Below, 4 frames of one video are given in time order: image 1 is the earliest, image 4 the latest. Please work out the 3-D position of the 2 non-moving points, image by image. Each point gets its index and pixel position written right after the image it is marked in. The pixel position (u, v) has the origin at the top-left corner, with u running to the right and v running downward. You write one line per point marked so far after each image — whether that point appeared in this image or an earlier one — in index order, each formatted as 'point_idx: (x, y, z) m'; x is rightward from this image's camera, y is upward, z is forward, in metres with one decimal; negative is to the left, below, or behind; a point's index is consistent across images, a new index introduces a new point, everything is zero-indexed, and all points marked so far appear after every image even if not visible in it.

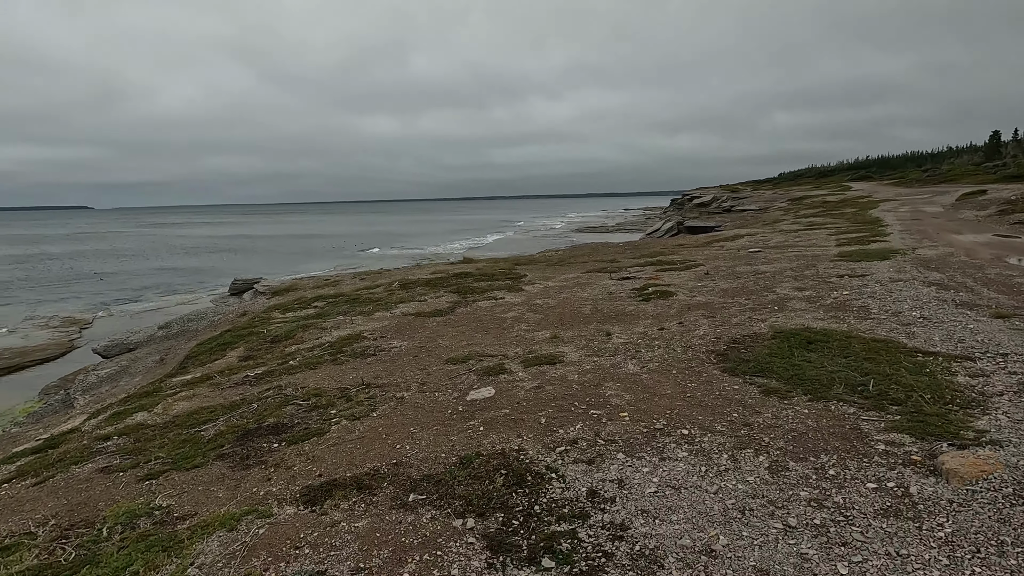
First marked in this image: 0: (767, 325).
0: (+5.4, -0.8, +11.4) m
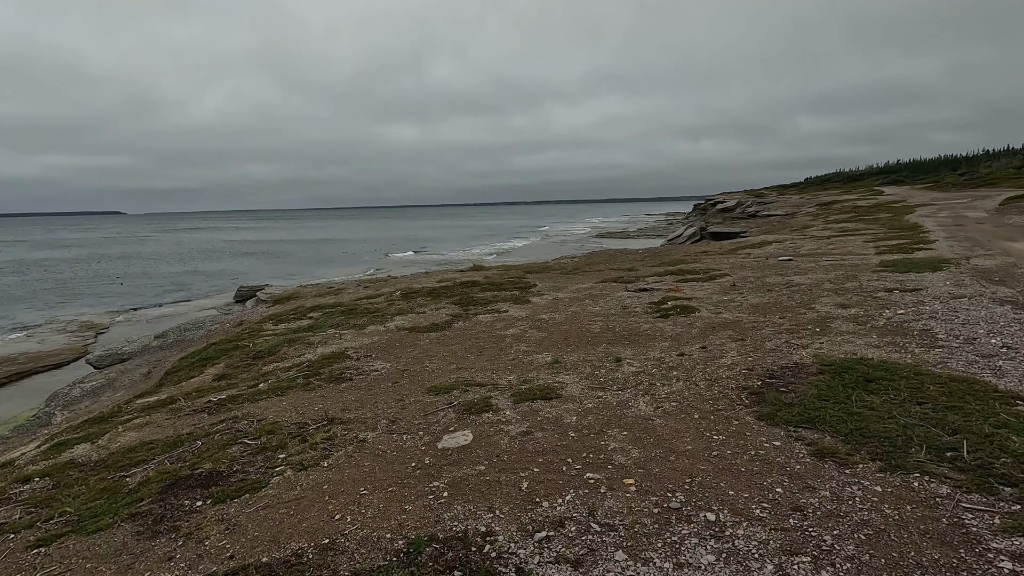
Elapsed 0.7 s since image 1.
0: (+5.2, -1.1, +9.4) m
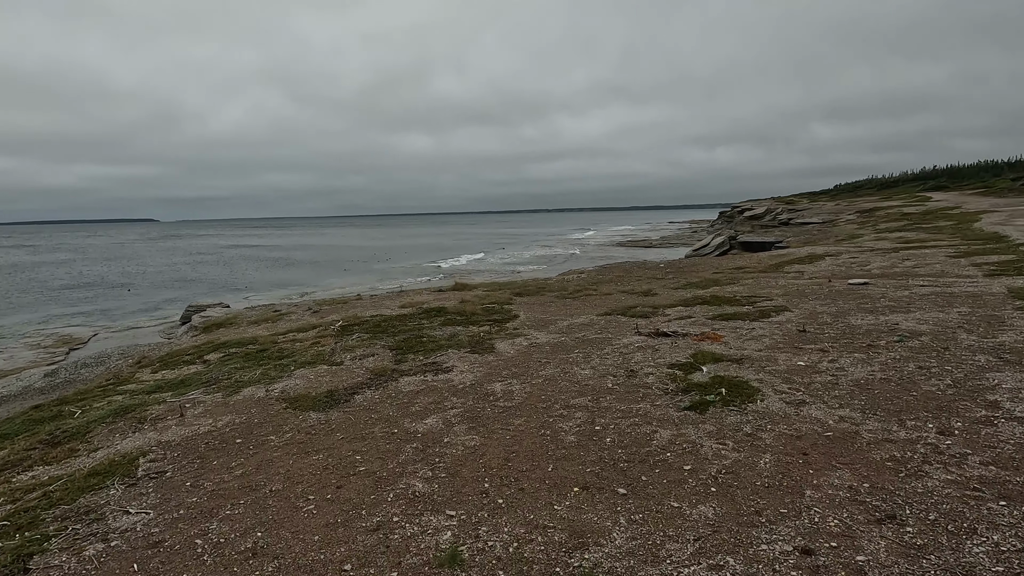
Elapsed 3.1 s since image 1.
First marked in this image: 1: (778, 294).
0: (+3.7, -2.1, +2.9) m
1: (+9.0, -0.2, +18.1) m
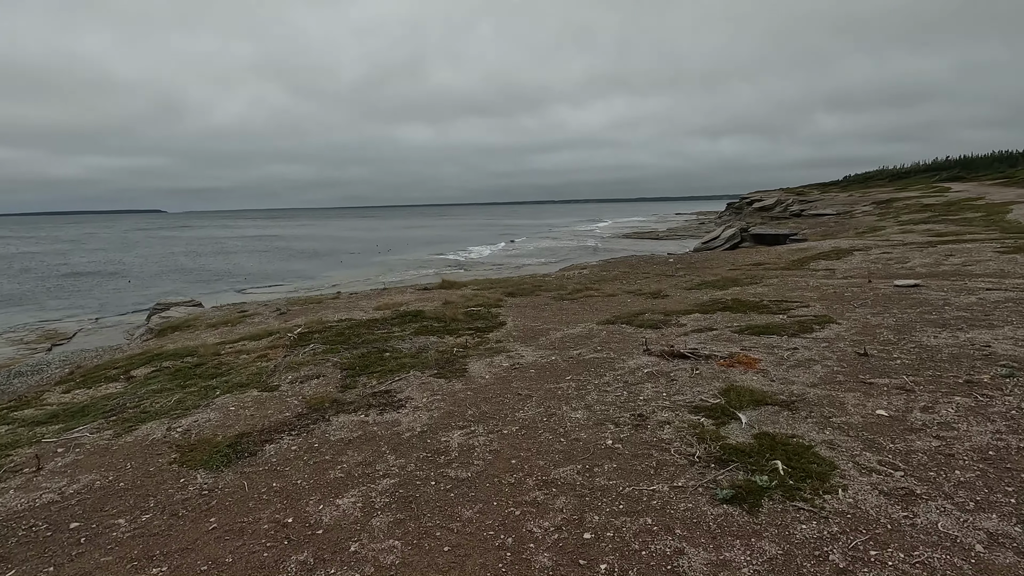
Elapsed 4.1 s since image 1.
0: (+3.1, -2.4, +0.2) m
1: (+8.6, -0.3, +15.2) m
